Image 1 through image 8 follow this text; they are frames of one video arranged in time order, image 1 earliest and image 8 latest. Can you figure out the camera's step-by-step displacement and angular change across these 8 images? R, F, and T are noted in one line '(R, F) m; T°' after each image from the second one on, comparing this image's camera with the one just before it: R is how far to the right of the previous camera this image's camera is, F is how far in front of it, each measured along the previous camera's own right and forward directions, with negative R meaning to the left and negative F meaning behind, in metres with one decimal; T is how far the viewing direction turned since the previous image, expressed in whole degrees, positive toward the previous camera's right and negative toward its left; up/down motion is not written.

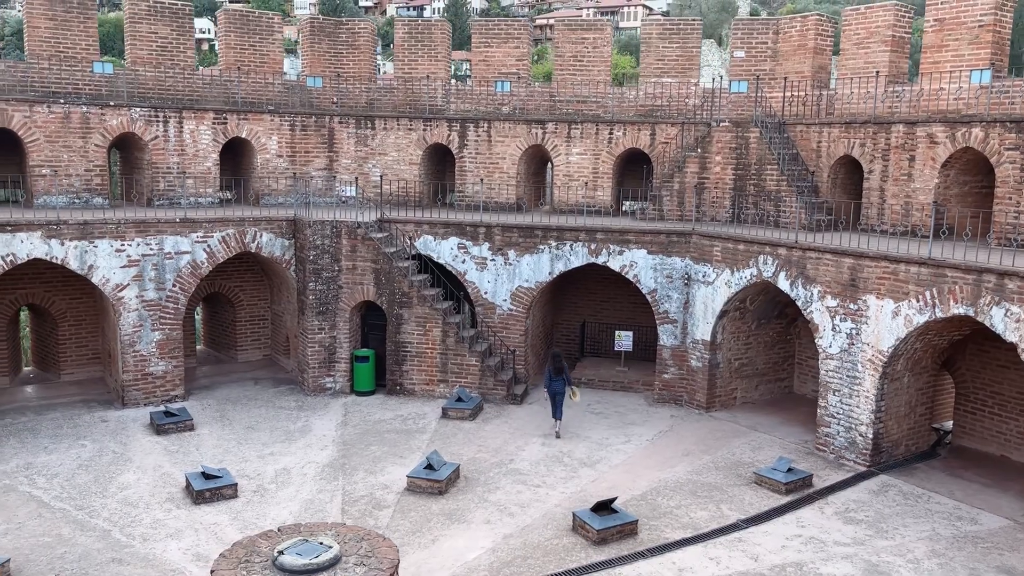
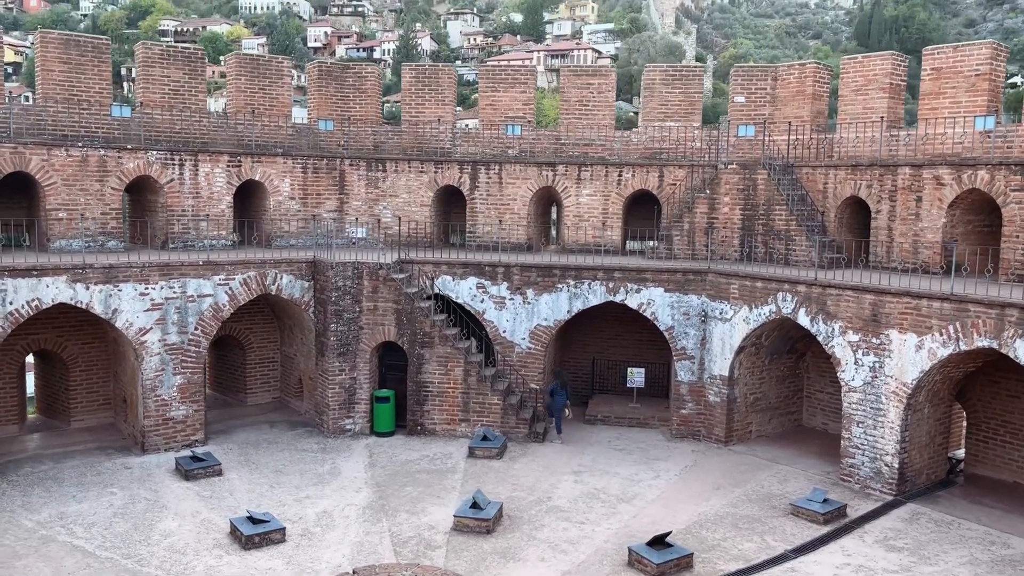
(-1.2, -0.2) m; +3°
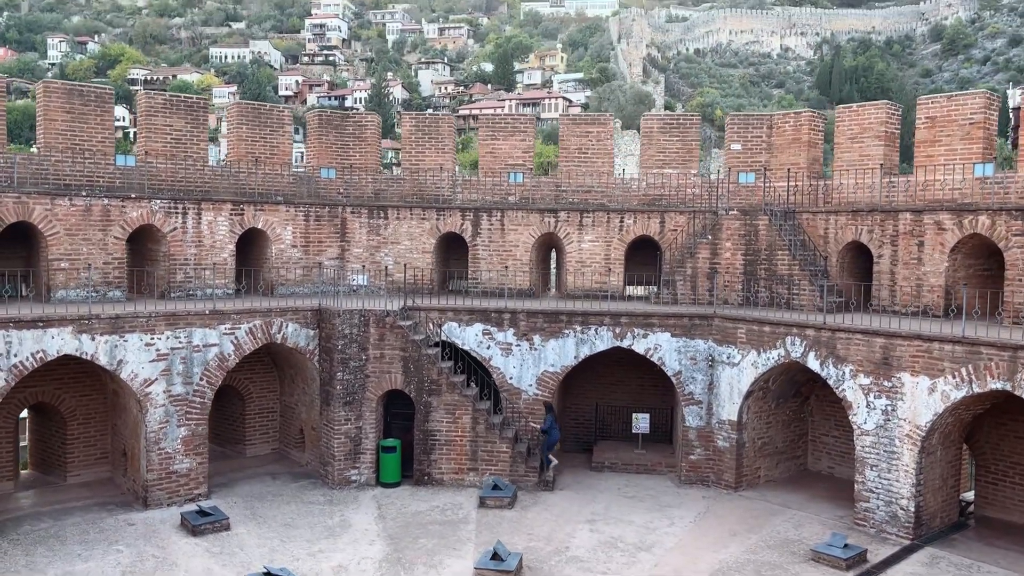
(-0.6, 0.0) m; +2°
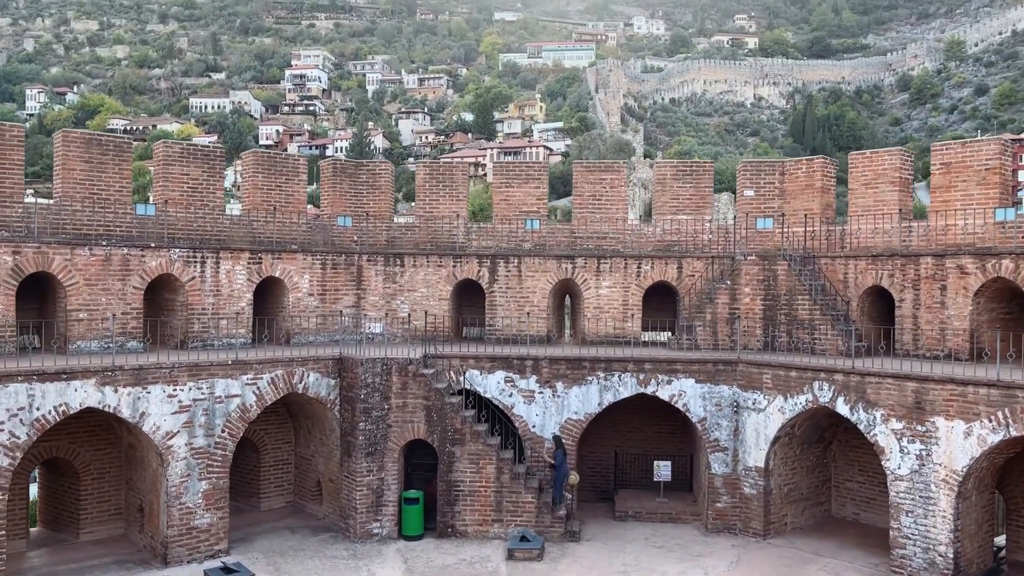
(-0.7, +0.1) m; +1°
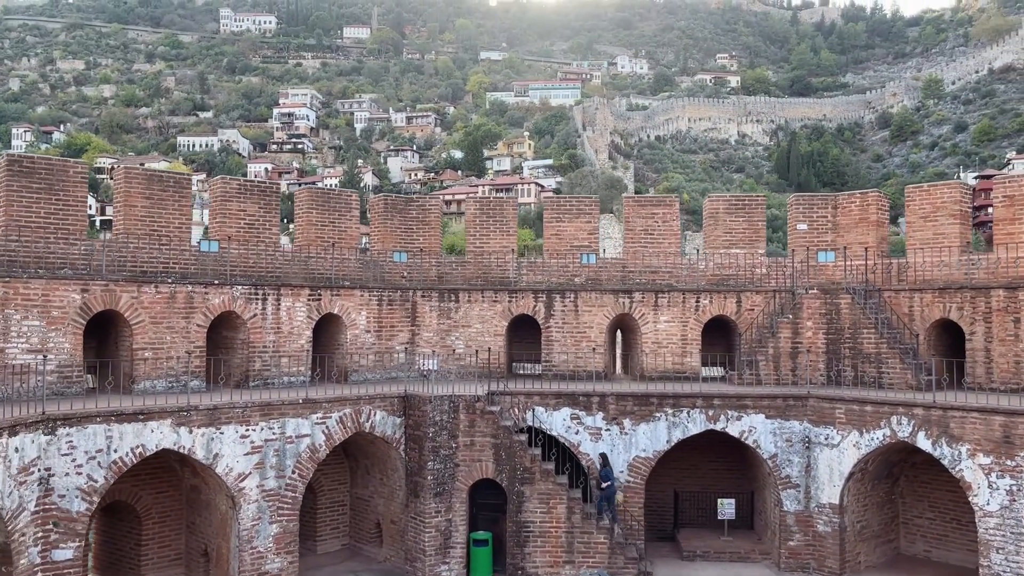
(-1.3, +0.2) m; +1°
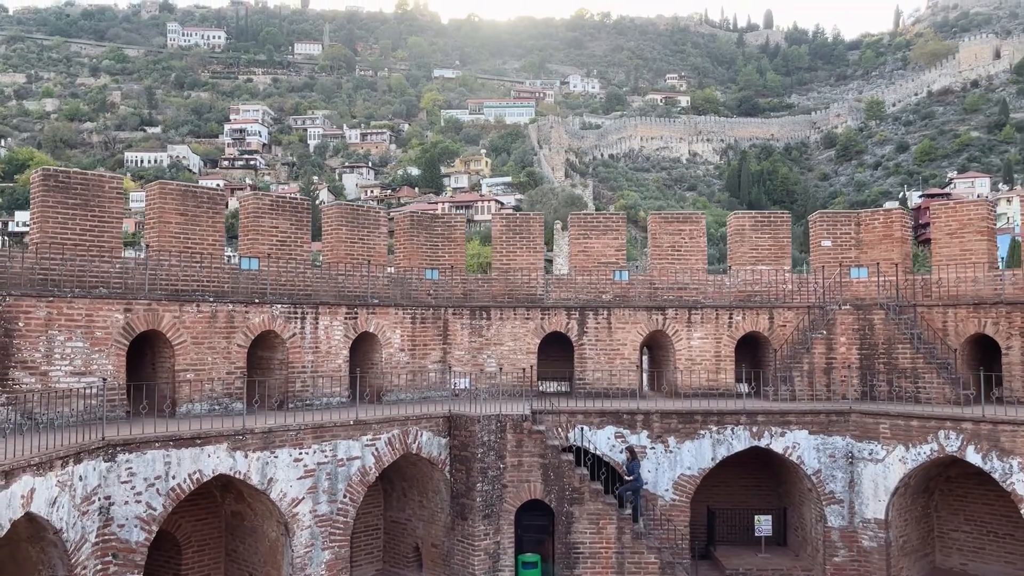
(-1.5, +0.2) m; +3°
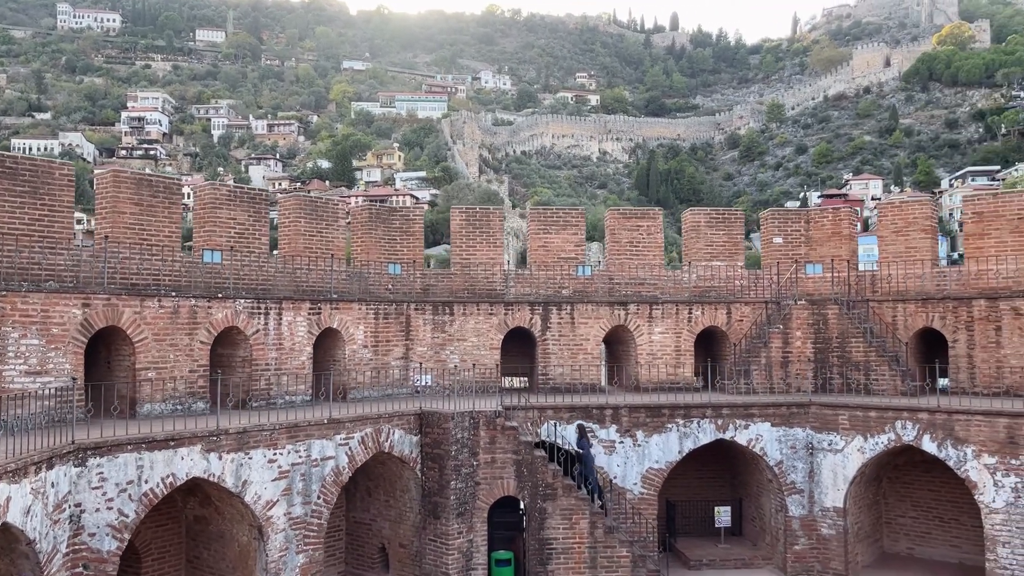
(-1.0, +0.2) m; +6°
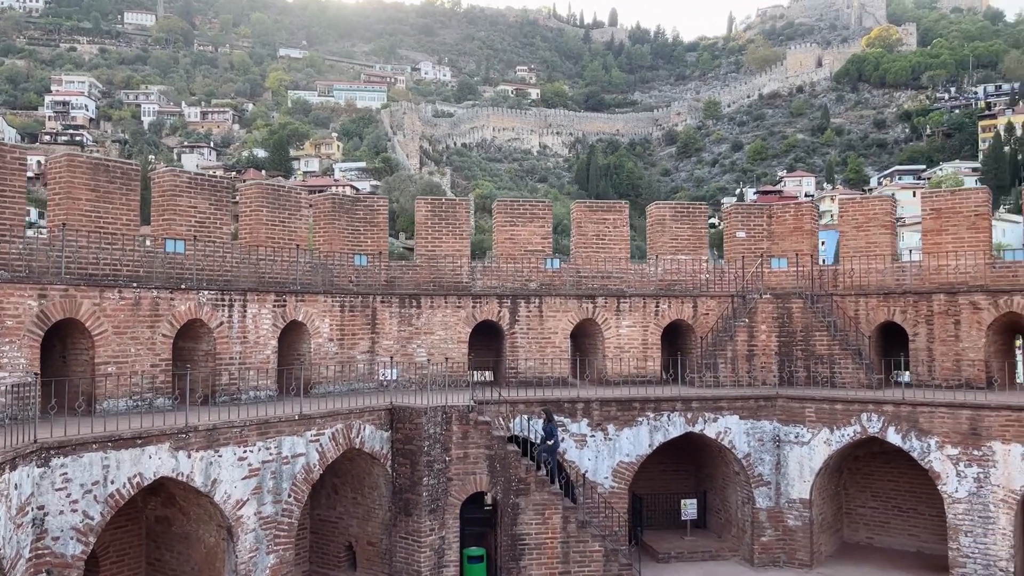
(-0.5, +0.2) m; +4°
